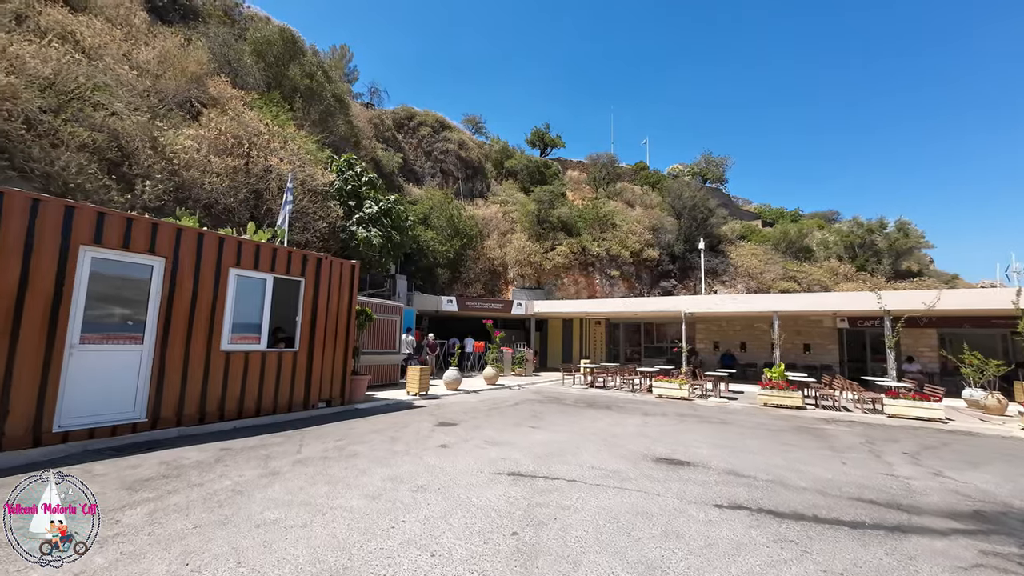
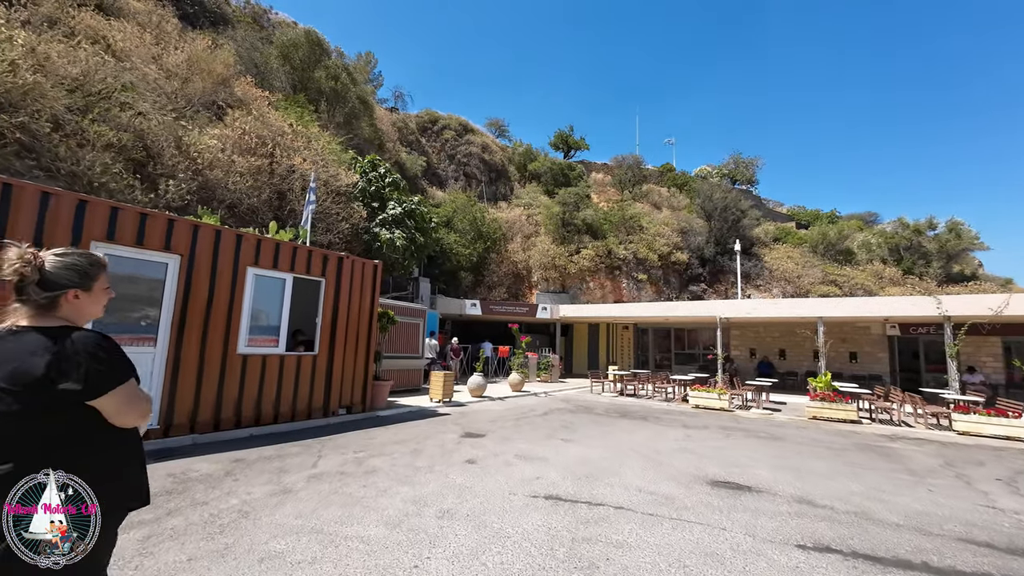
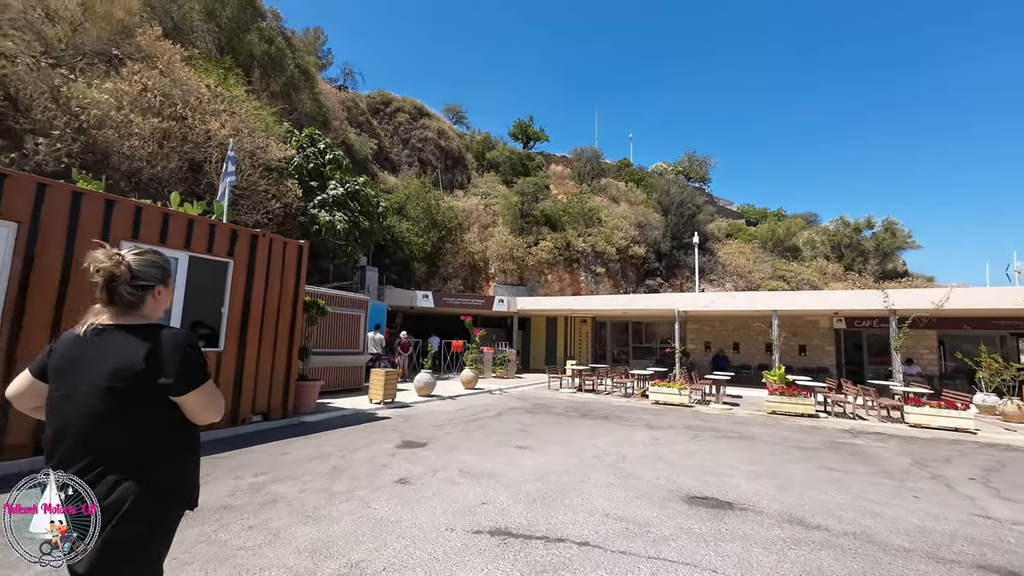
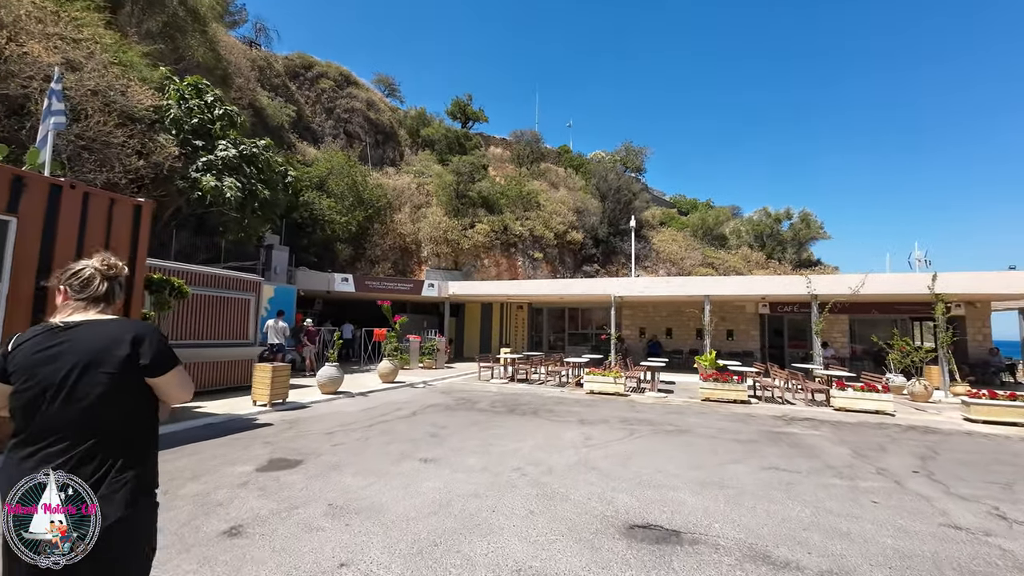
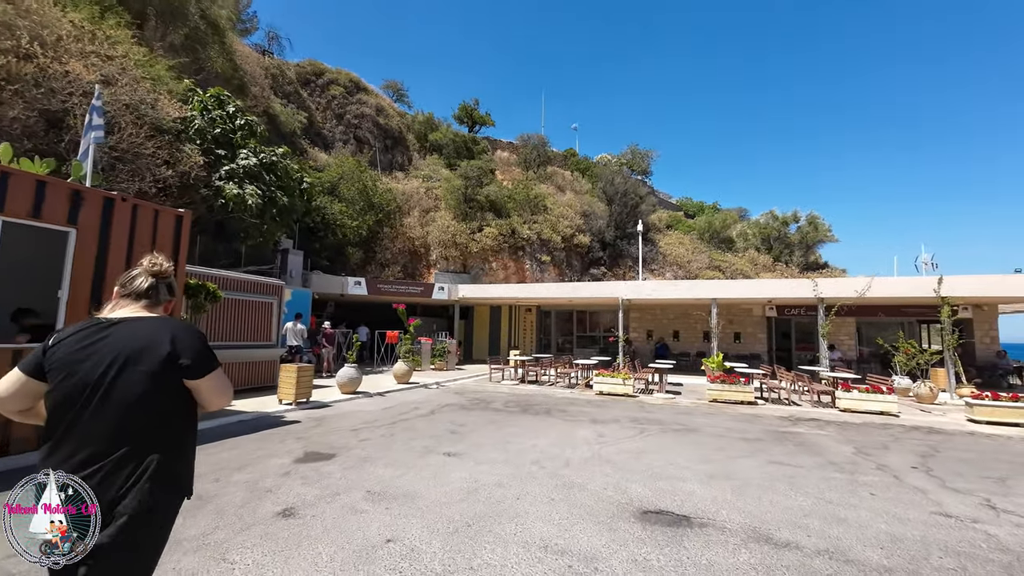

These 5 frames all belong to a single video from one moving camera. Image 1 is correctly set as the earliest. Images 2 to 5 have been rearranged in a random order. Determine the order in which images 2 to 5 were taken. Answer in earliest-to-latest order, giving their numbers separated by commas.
2, 3, 5, 4
